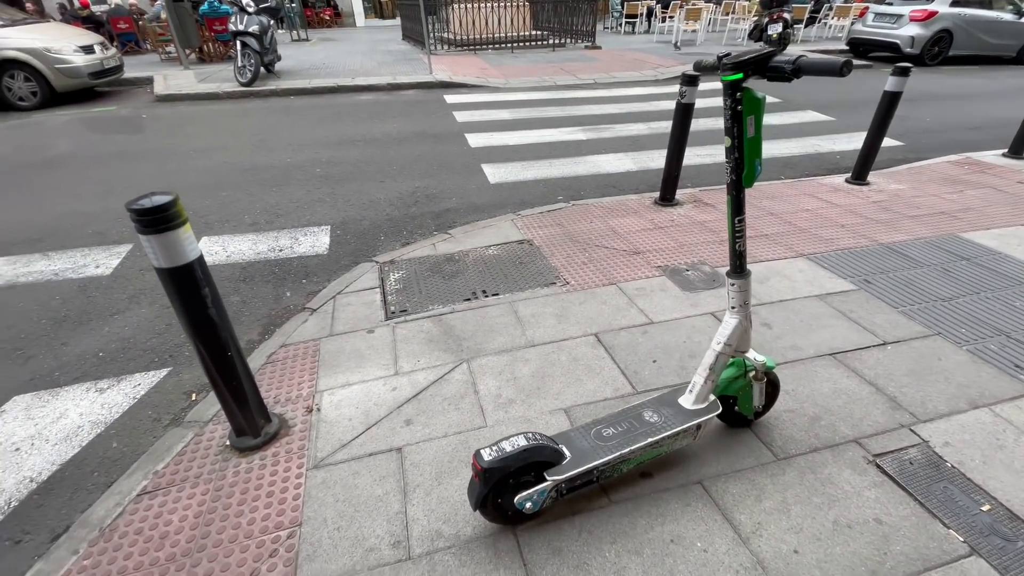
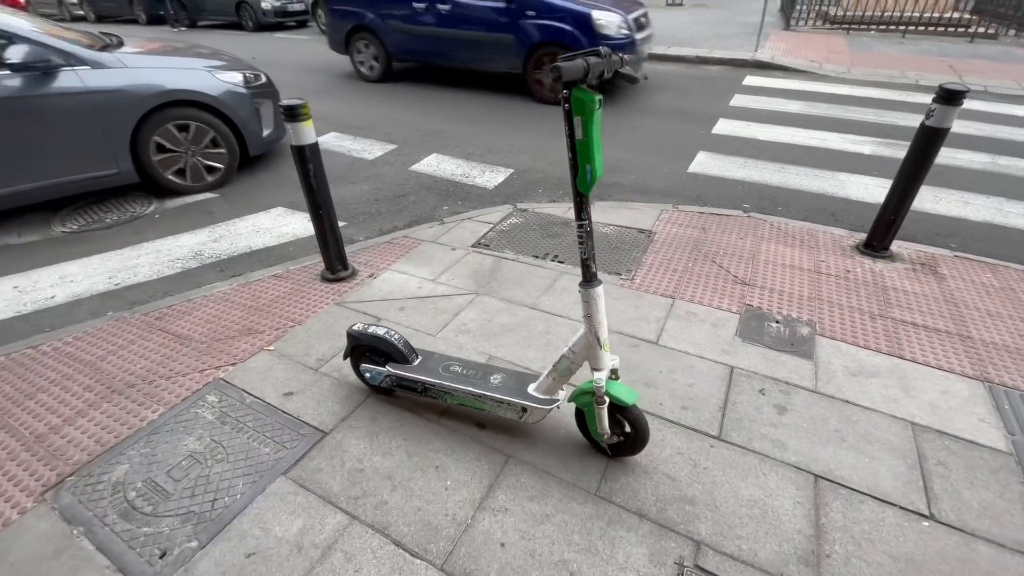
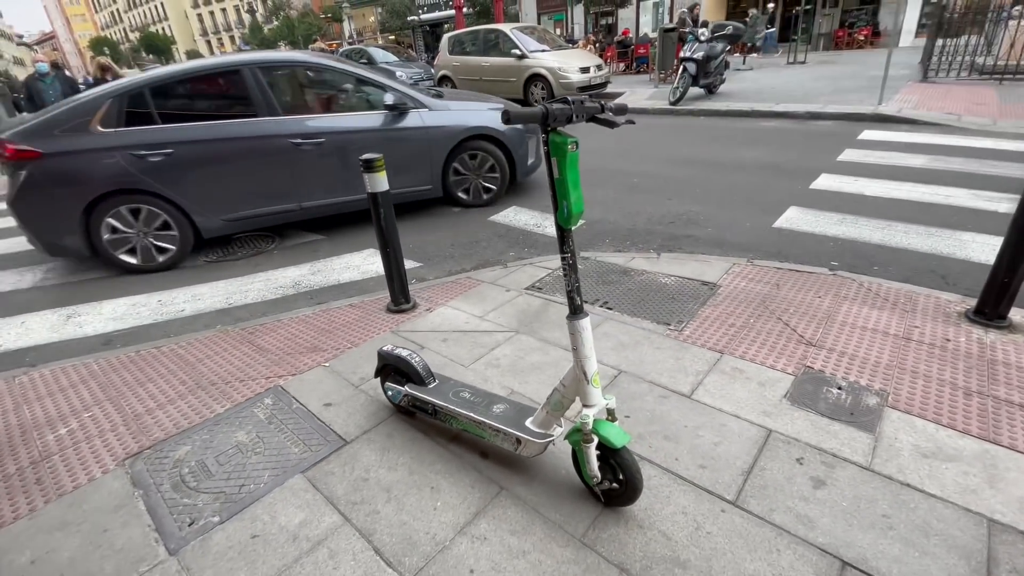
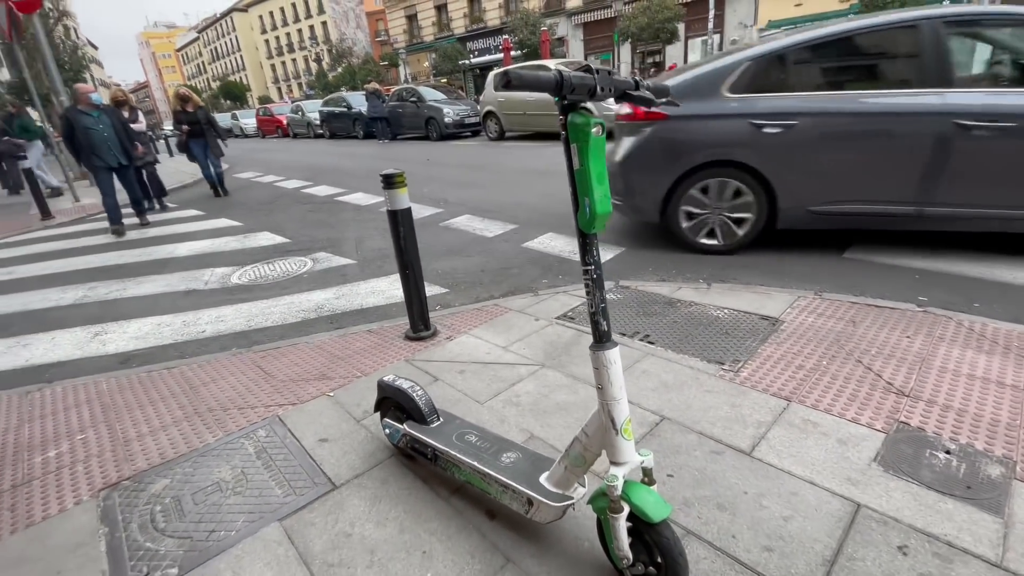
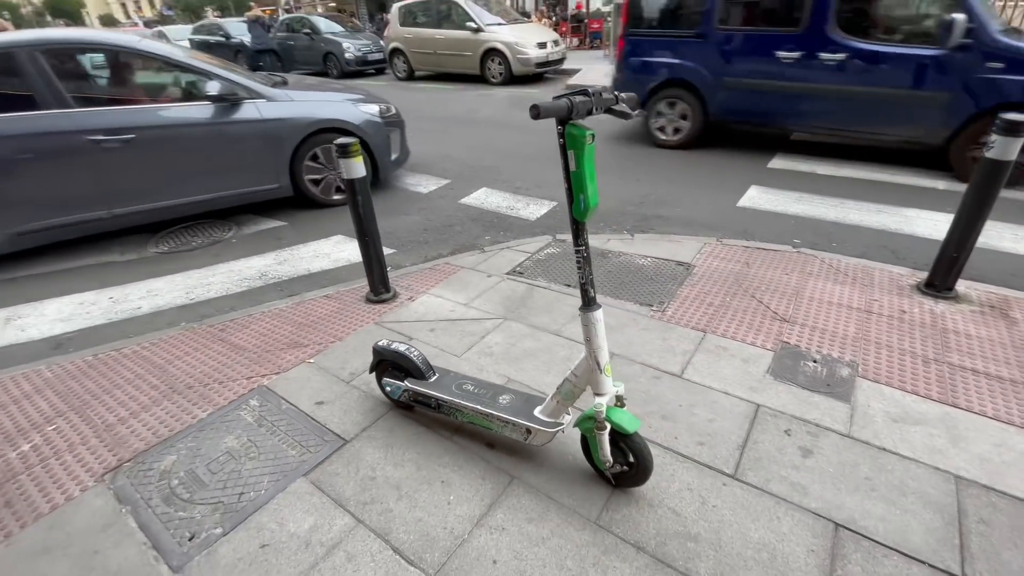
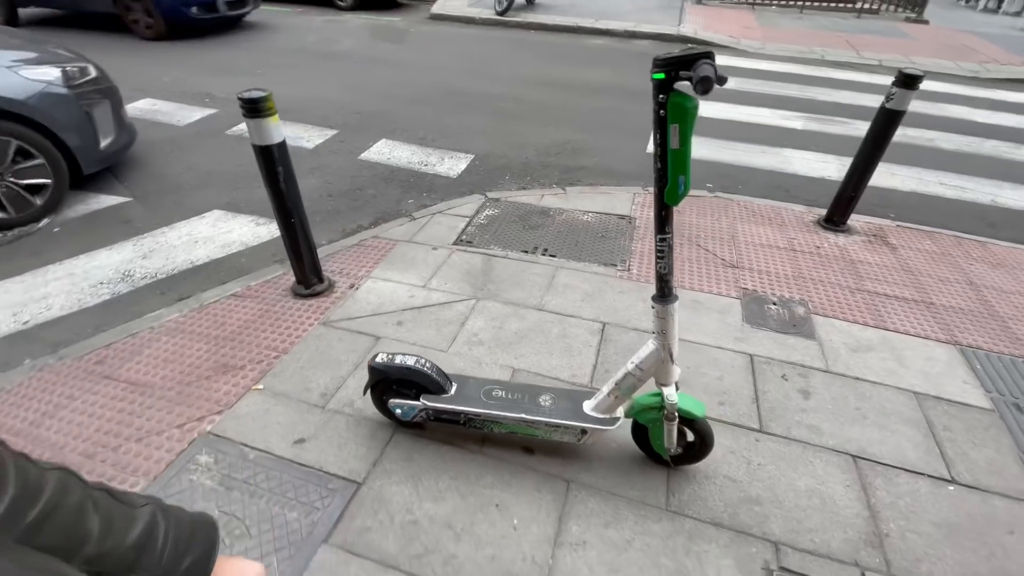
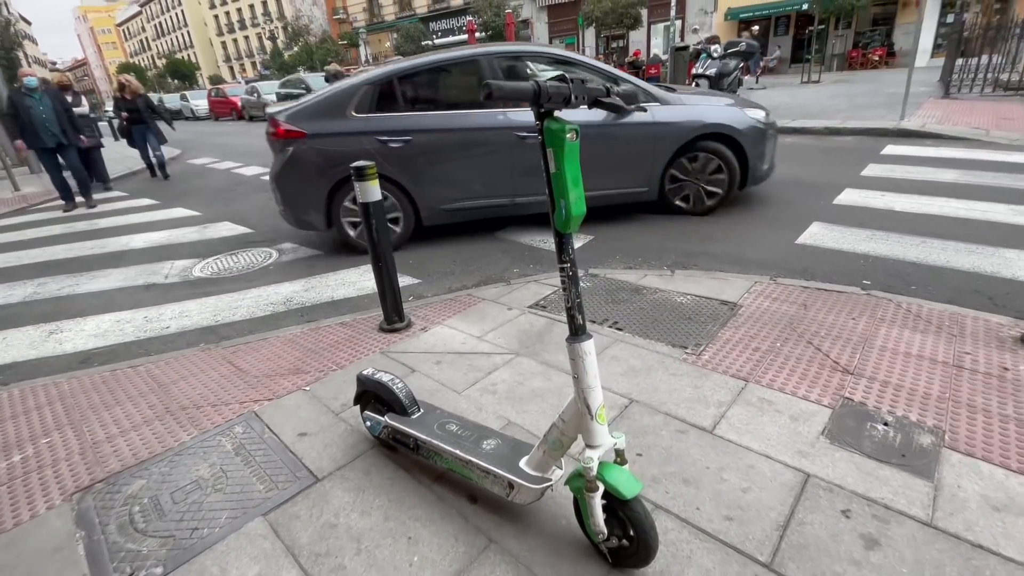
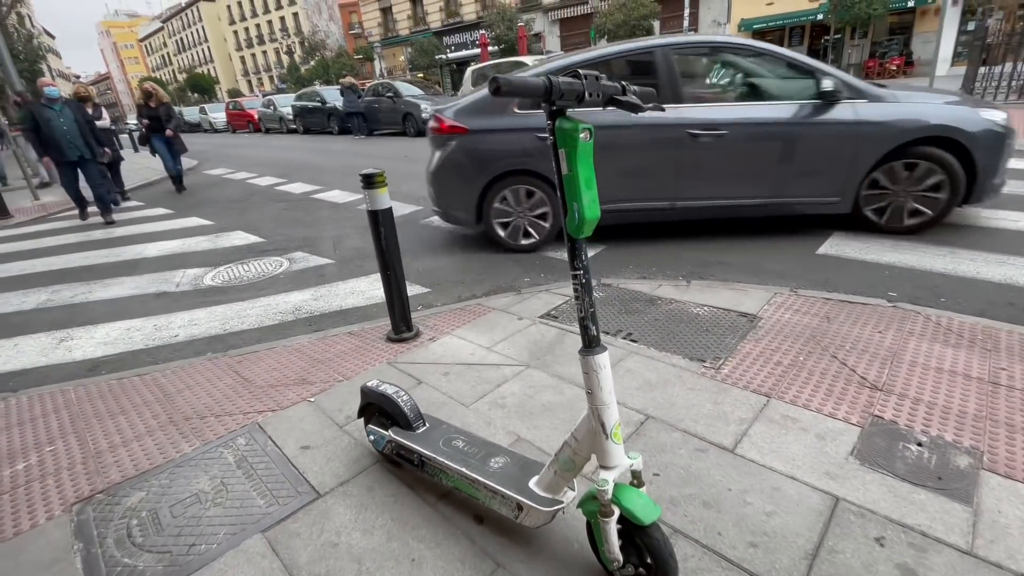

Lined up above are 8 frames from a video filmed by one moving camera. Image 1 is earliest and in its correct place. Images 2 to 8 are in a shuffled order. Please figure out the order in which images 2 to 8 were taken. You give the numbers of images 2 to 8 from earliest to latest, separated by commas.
6, 2, 5, 3, 7, 8, 4
